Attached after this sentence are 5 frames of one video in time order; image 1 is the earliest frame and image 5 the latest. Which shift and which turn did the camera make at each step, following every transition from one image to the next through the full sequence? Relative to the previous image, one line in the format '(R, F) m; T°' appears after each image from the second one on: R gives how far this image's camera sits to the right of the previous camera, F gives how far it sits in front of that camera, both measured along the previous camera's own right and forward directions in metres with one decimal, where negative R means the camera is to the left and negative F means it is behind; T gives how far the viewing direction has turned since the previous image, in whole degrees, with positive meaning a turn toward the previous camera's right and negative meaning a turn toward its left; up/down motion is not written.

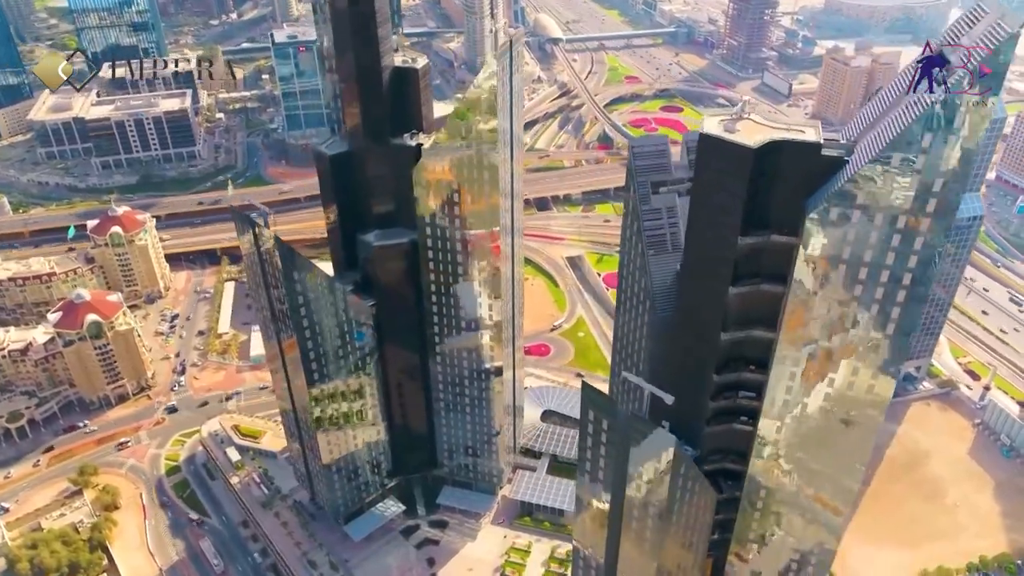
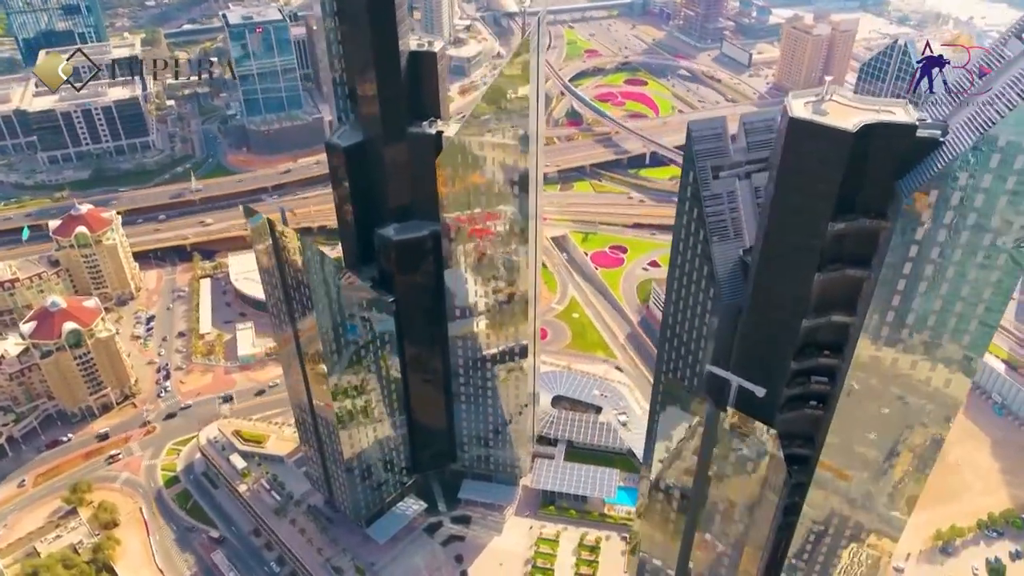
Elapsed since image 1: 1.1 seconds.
(-17.3, +5.3) m; +4°
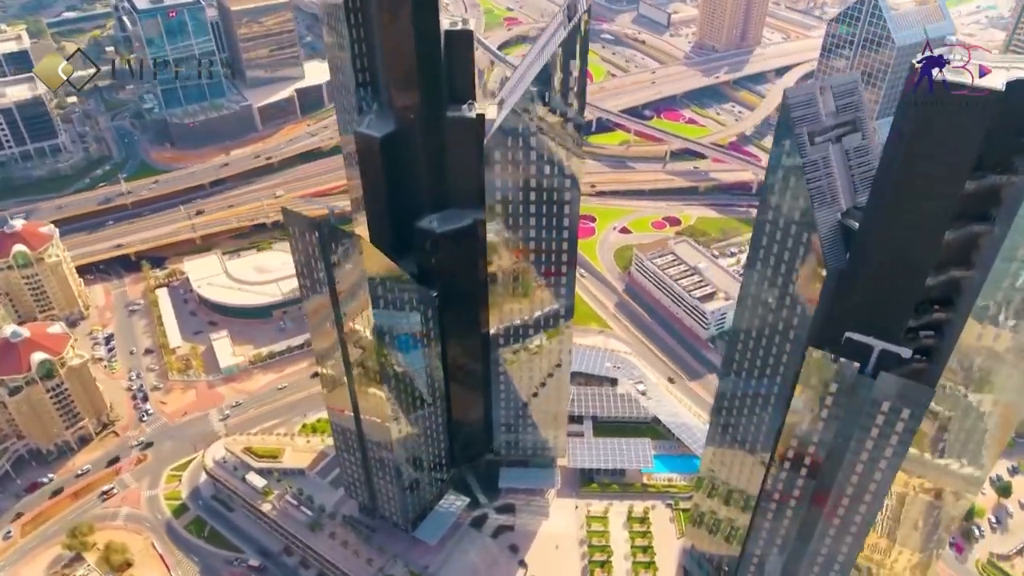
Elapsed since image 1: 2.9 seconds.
(-30.9, +6.7) m; +8°
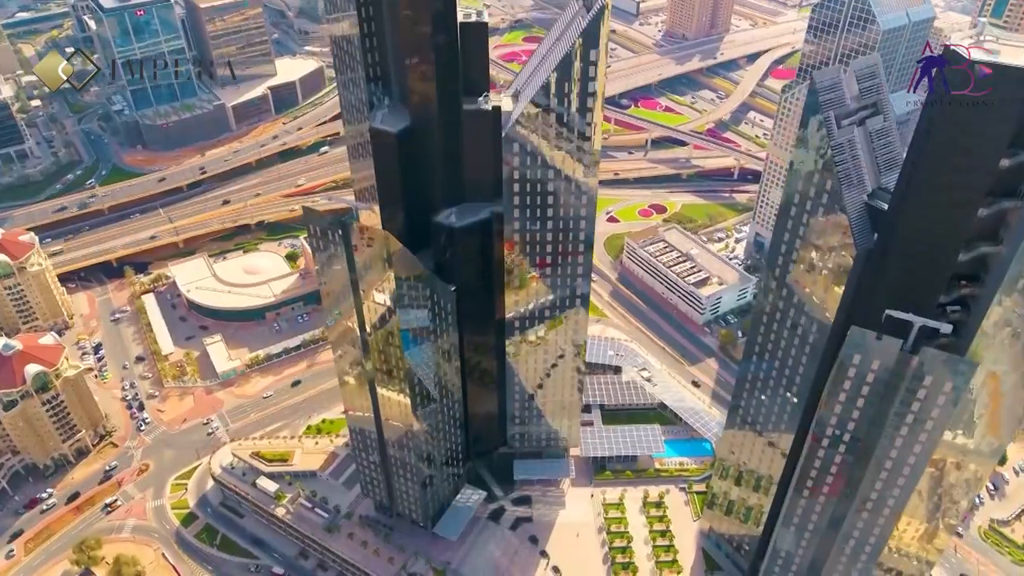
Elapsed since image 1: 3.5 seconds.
(-11.3, +0.3) m; +3°
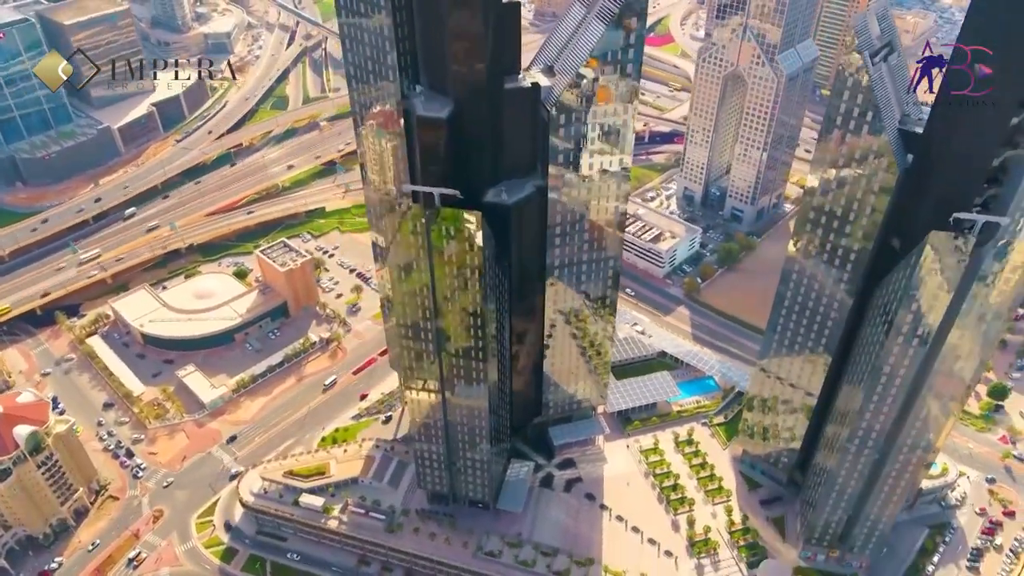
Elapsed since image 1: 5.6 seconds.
(-42.3, -0.9) m; +11°
